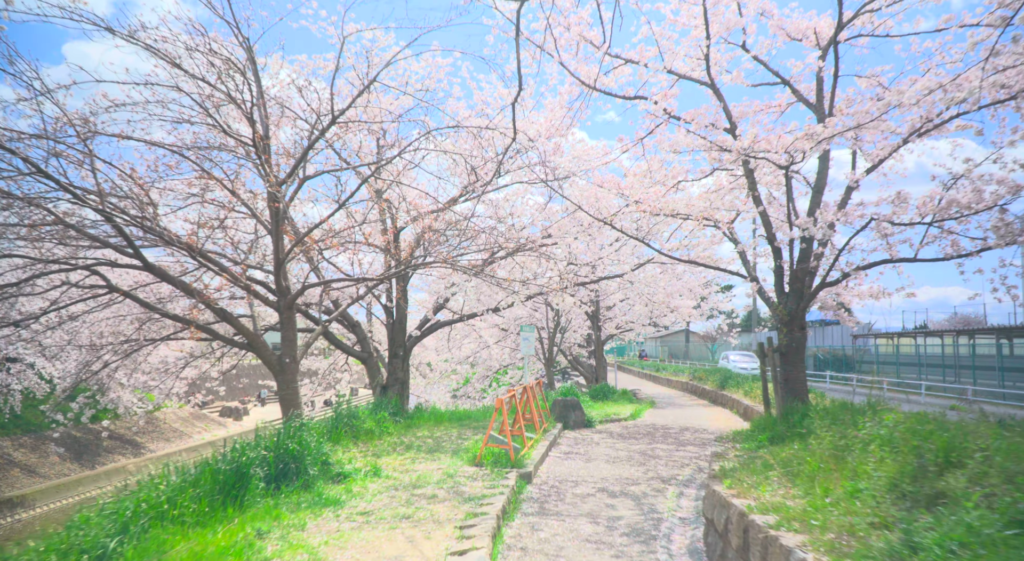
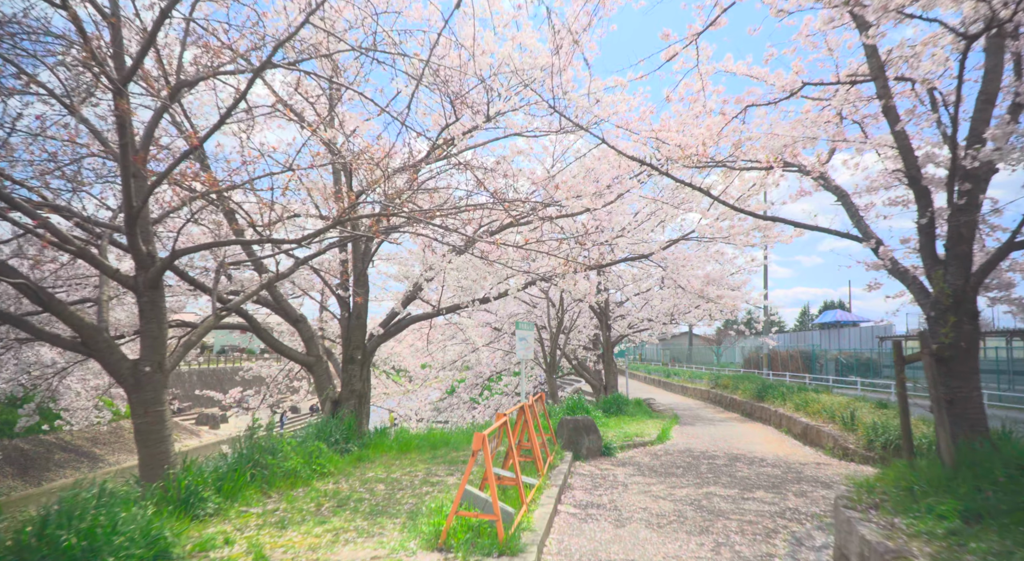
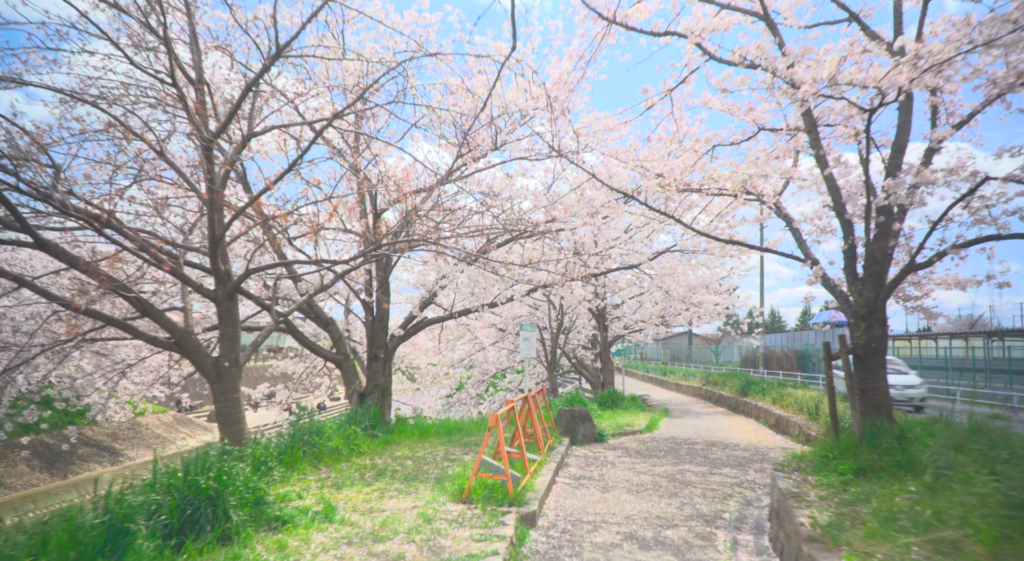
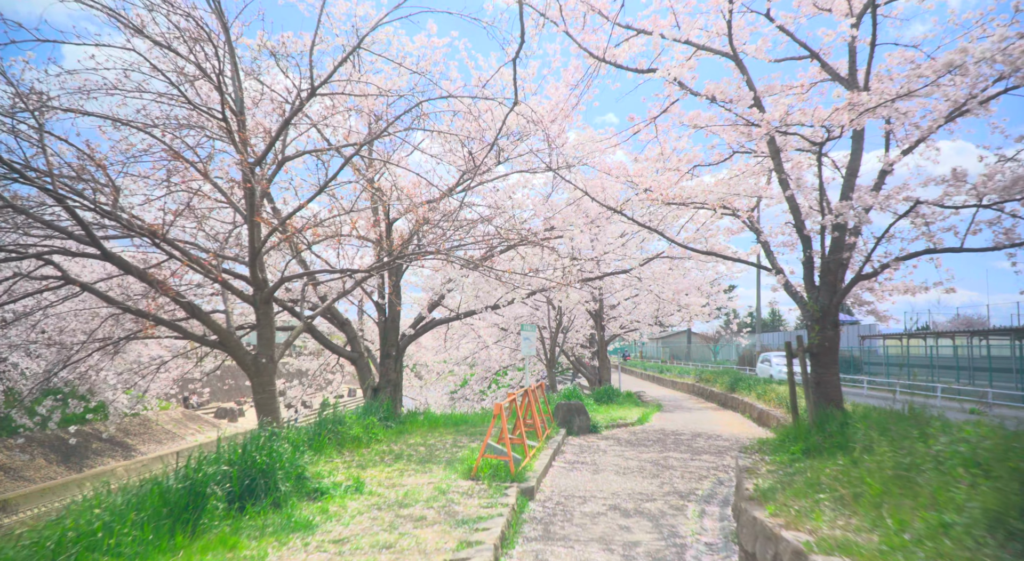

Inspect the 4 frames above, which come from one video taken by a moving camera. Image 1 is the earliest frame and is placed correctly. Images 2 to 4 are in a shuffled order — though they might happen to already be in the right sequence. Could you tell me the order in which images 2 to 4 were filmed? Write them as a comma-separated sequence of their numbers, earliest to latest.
4, 3, 2
